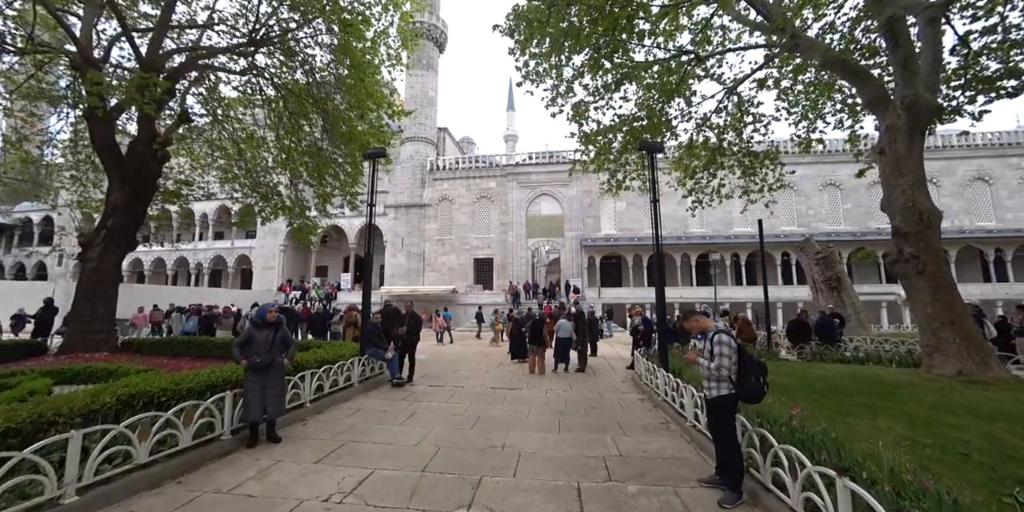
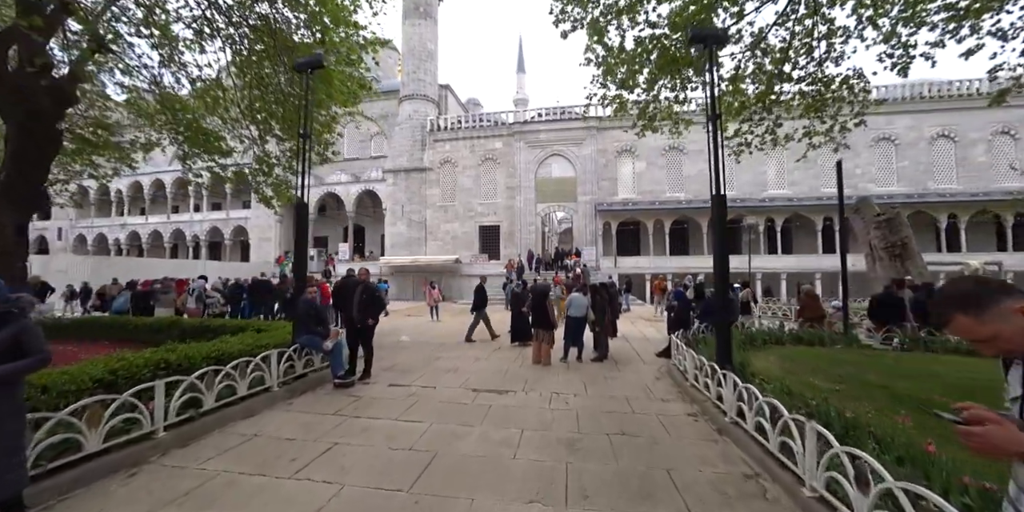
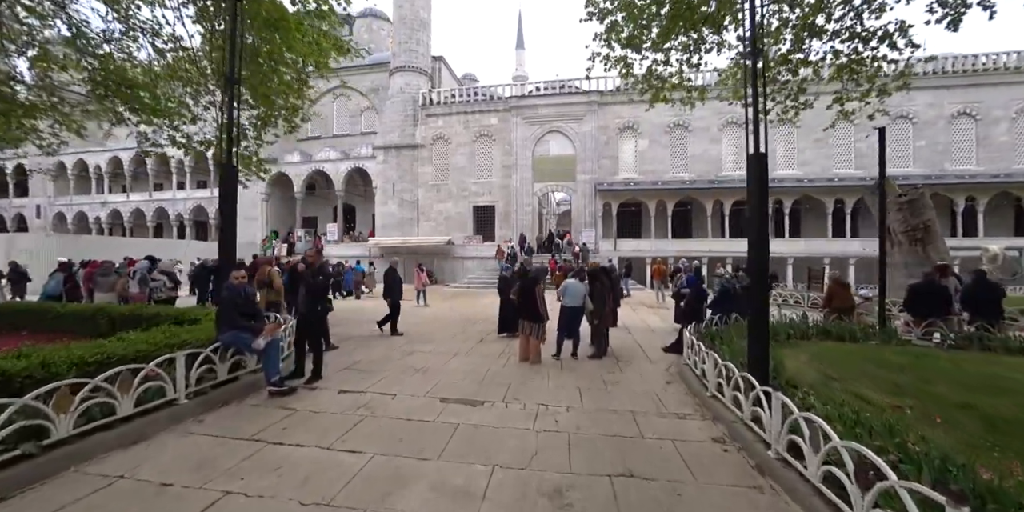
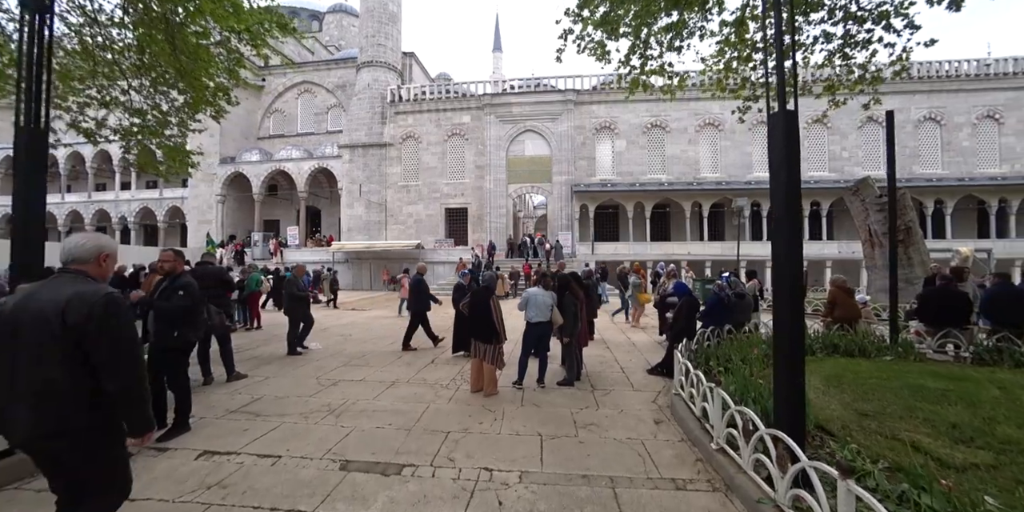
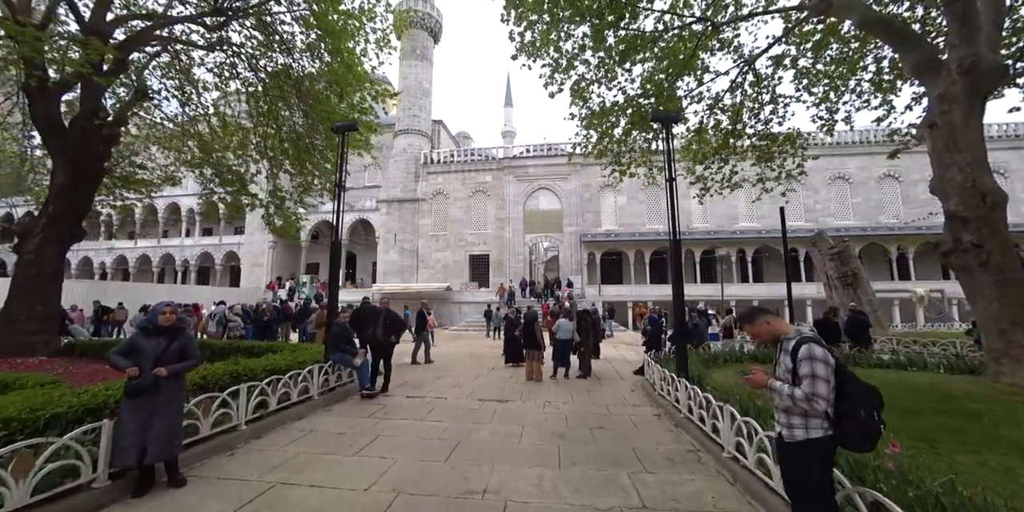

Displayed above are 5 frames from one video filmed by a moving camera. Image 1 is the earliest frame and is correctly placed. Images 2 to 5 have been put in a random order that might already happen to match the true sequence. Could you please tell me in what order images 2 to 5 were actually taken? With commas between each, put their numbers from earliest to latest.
5, 2, 3, 4
